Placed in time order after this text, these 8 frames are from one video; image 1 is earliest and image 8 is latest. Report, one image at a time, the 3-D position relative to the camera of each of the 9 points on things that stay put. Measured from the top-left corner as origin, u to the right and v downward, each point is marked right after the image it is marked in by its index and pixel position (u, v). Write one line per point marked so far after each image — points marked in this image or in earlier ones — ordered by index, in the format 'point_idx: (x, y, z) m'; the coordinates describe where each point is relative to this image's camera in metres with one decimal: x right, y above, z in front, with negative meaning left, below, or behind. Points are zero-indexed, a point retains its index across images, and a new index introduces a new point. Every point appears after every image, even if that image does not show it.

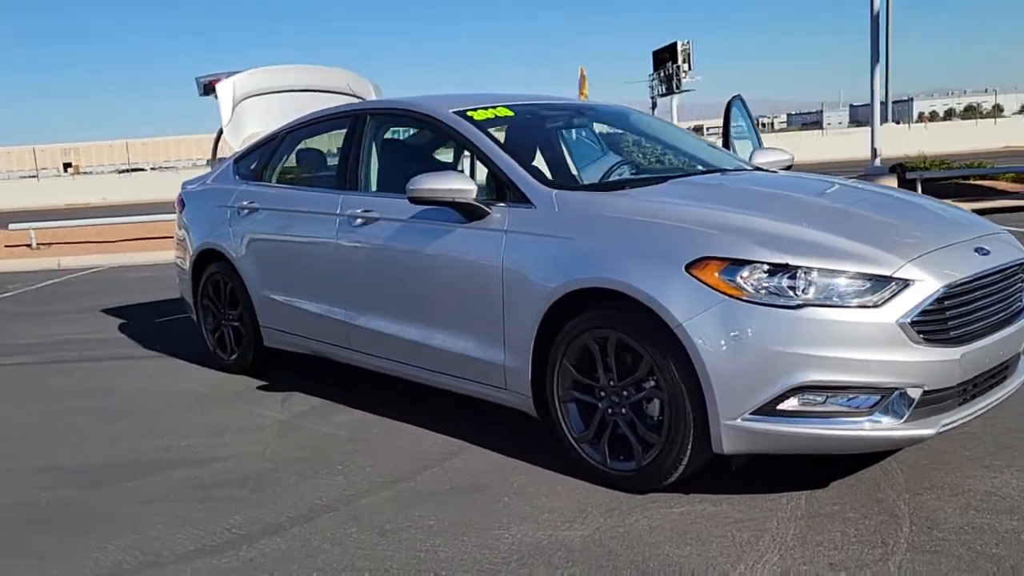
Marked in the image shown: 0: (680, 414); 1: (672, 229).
0: (+0.7, -0.5, +3.6) m
1: (+0.7, +0.3, +3.7) m
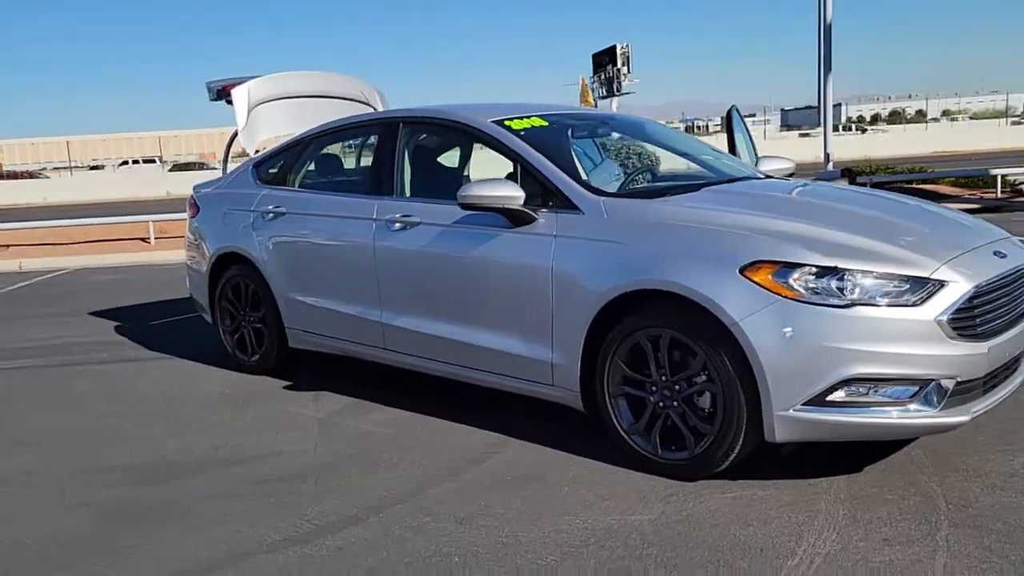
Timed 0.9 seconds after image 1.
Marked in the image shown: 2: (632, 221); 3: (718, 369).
0: (+1.0, -0.5, +3.9) m
1: (+0.9, +0.3, +4.0) m
2: (+0.6, +0.3, +4.3) m
3: (+0.9, -0.4, +3.9) m
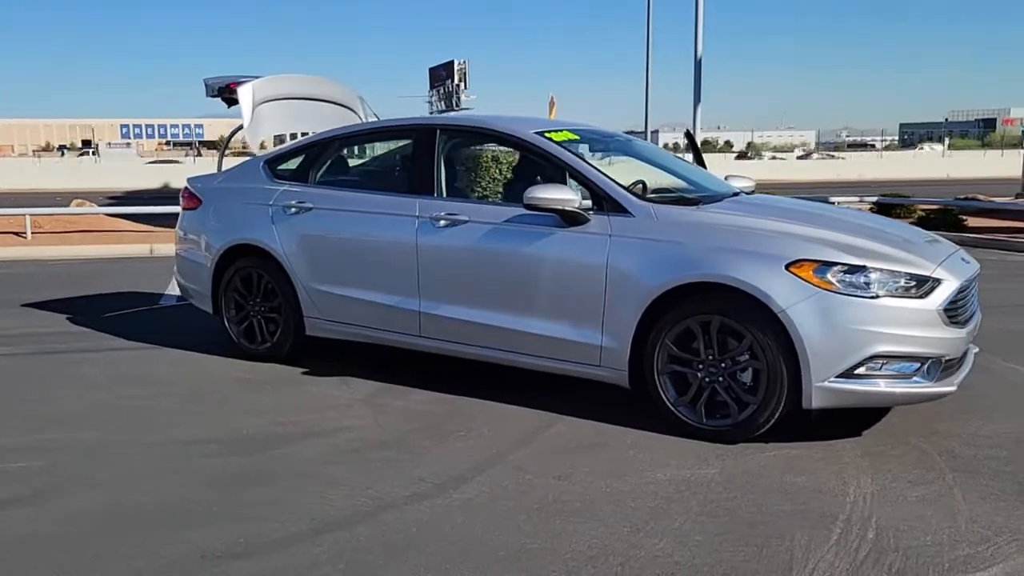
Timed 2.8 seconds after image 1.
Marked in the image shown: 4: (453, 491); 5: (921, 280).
0: (+1.4, -0.5, +4.7) m
1: (+1.4, +0.3, +4.8) m
2: (+1.0, +0.4, +5.0) m
3: (+1.3, -0.3, +4.7) m
4: (-0.3, -1.0, +4.3) m
5: (+2.1, 0.0, +4.7) m
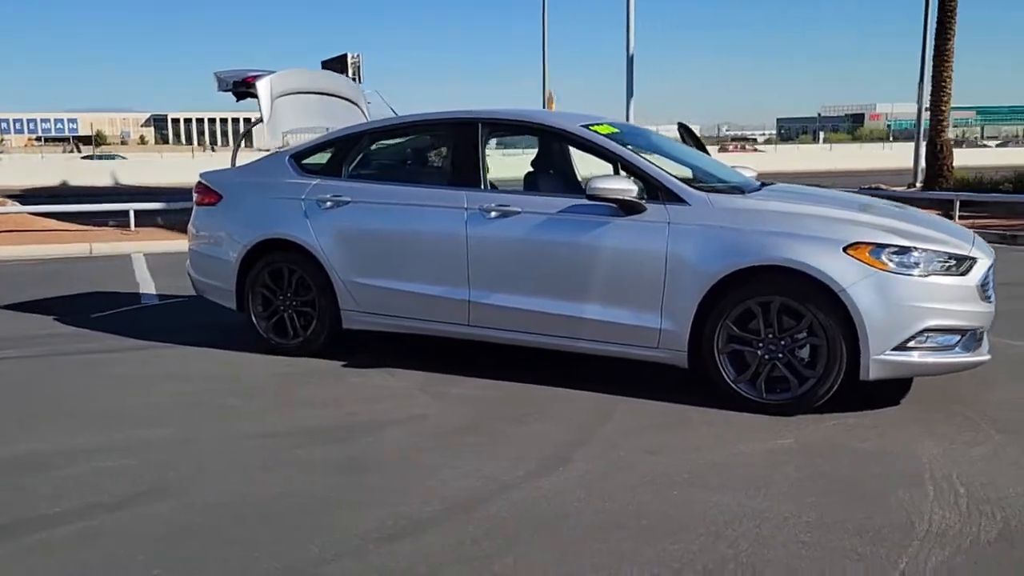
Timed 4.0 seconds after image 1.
0: (+1.8, -0.4, +5.1) m
1: (+1.8, +0.4, +5.2) m
2: (+1.3, +0.4, +5.4) m
3: (+1.8, -0.2, +5.1) m
4: (+0.2, -0.9, +4.4) m
5: (+2.5, +0.2, +5.1) m
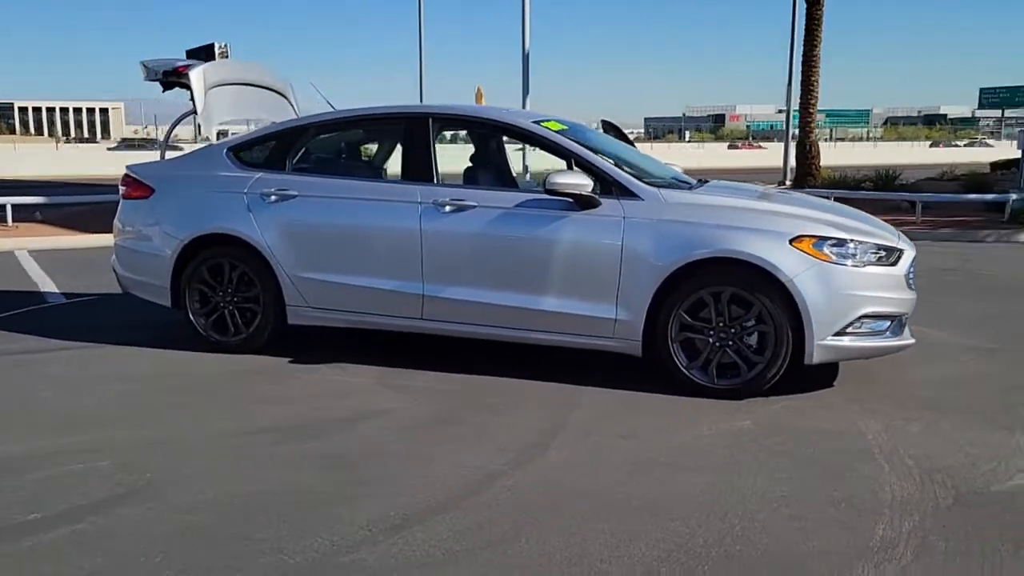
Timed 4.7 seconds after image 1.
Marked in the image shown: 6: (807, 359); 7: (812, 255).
0: (+1.6, -0.3, +5.4) m
1: (+1.5, +0.4, +5.5) m
2: (+1.1, +0.5, +5.6) m
3: (+1.6, -0.2, +5.4) m
4: (+0.2, -0.8, +4.6) m
5: (+2.3, +0.2, +5.6) m
6: (+1.8, -0.4, +5.5) m
7: (+1.8, +0.2, +5.4) m
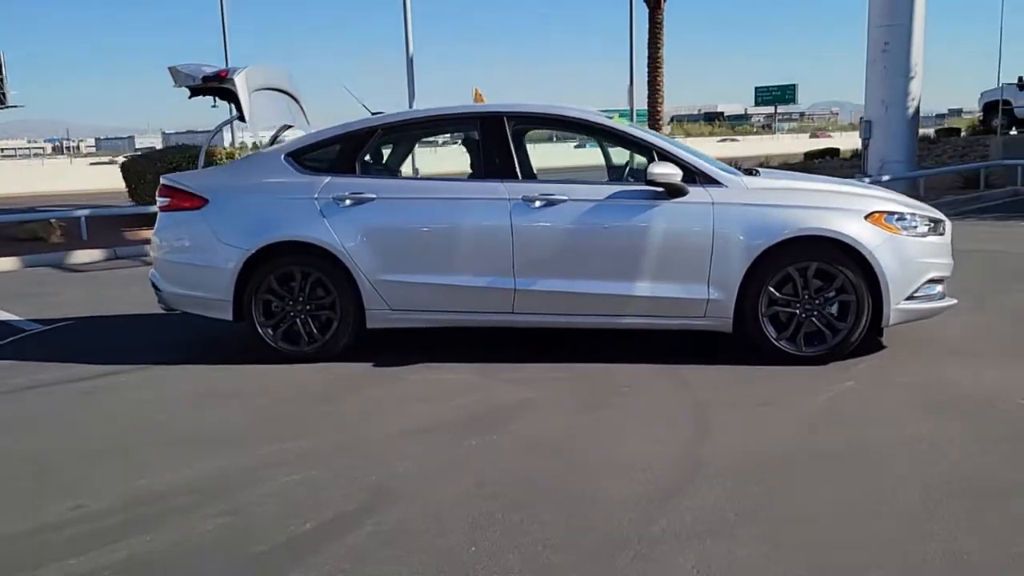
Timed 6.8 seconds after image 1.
0: (+2.3, -0.1, +6.0) m
1: (+2.2, +0.6, +6.1) m
2: (+1.7, +0.7, +6.1) m
3: (+2.2, 0.0, +6.0) m
4: (+1.1, -0.7, +4.9) m
5: (+3.0, +0.5, +6.3) m
6: (+2.5, -0.2, +6.1) m
7: (+2.5, +0.4, +6.0) m
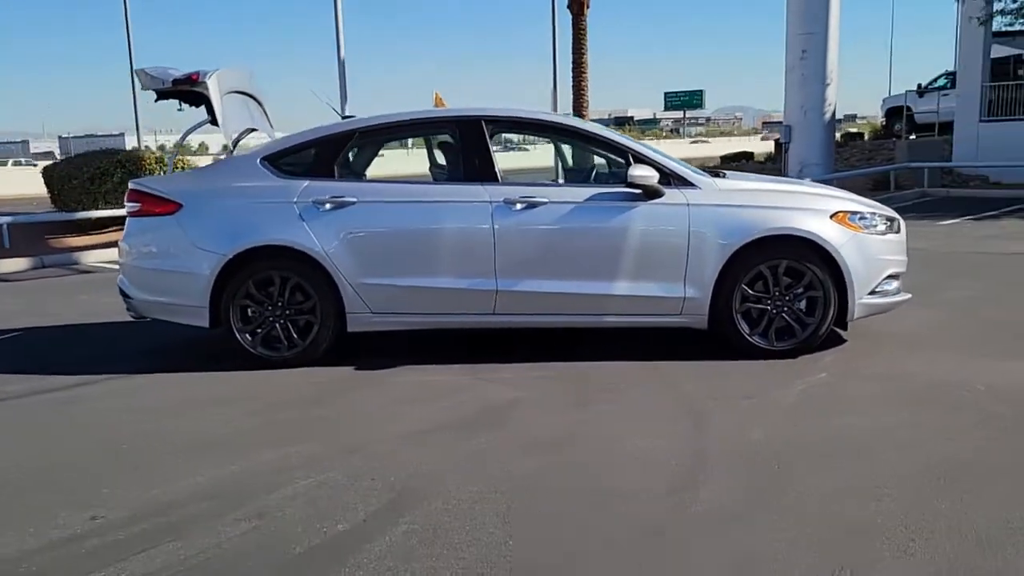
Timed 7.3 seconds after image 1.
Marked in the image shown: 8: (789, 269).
0: (+2.2, -0.1, +6.3) m
1: (+2.0, +0.6, +6.4) m
2: (+1.6, +0.7, +6.3) m
3: (+2.1, 0.0, +6.3) m
4: (+1.1, -0.7, +5.1) m
5: (+2.8, +0.5, +6.6) m
6: (+2.3, -0.2, +6.4) m
7: (+2.3, +0.4, +6.3) m
8: (+1.9, +0.1, +6.3) m
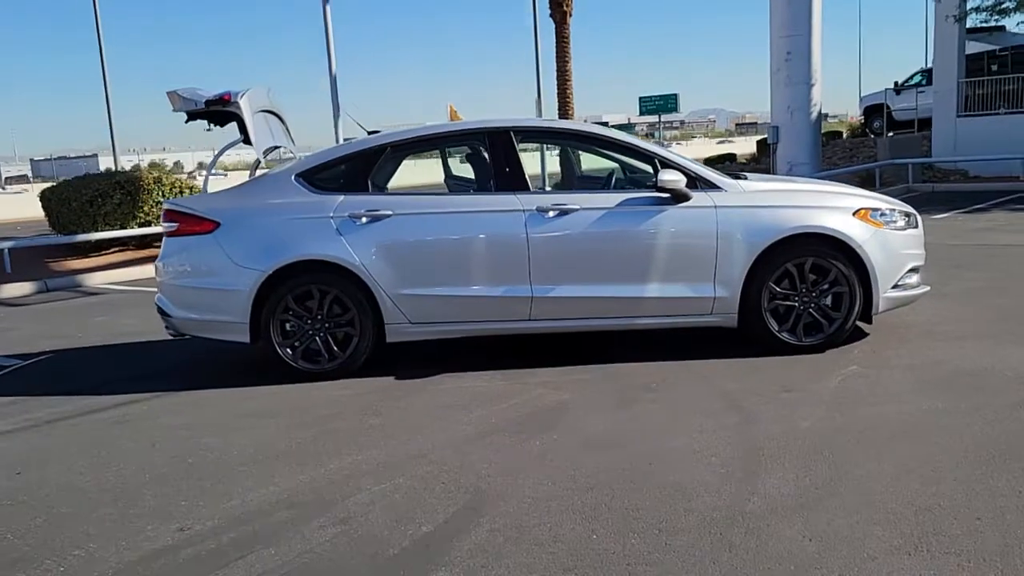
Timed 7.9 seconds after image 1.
0: (+2.4, -0.1, +6.5) m
1: (+2.3, +0.7, +6.6) m
2: (+1.8, +0.7, +6.5) m
3: (+2.4, +0.1, +6.5) m
4: (+1.4, -0.7, +5.2) m
5: (+3.0, +0.5, +6.8) m
6: (+2.6, -0.2, +6.6) m
7: (+2.6, +0.5, +6.5) m
8: (+2.2, +0.2, +6.5) m
